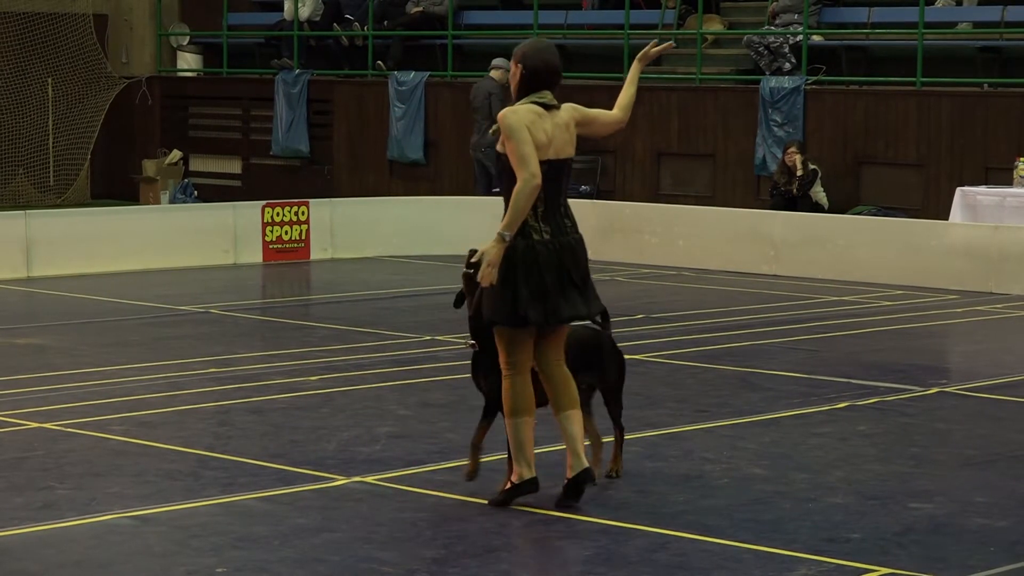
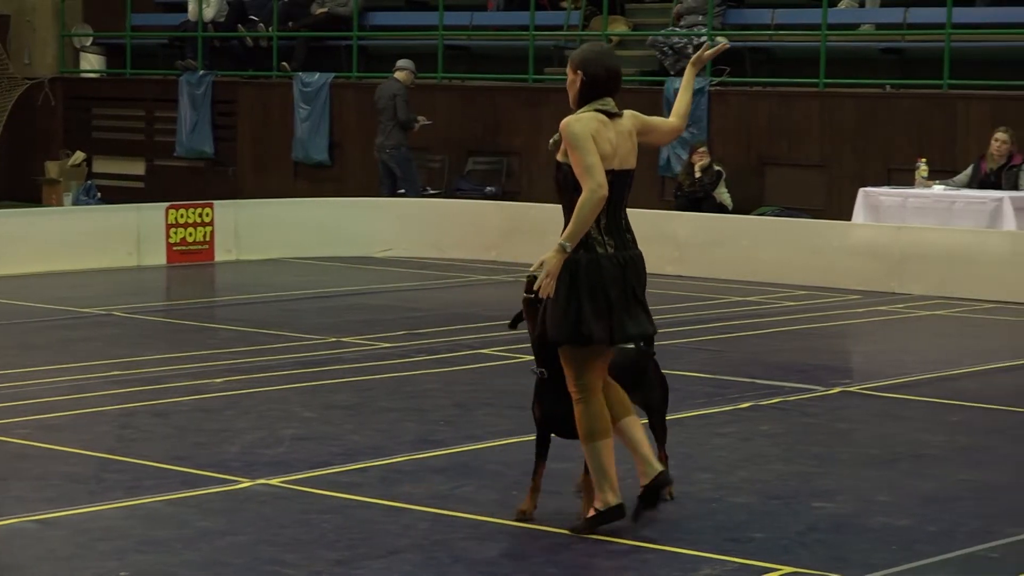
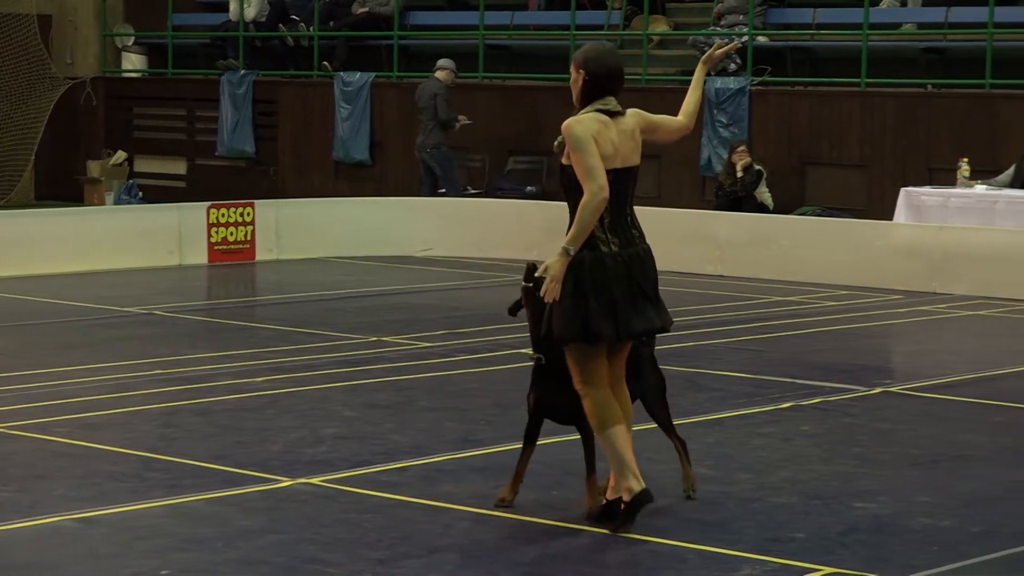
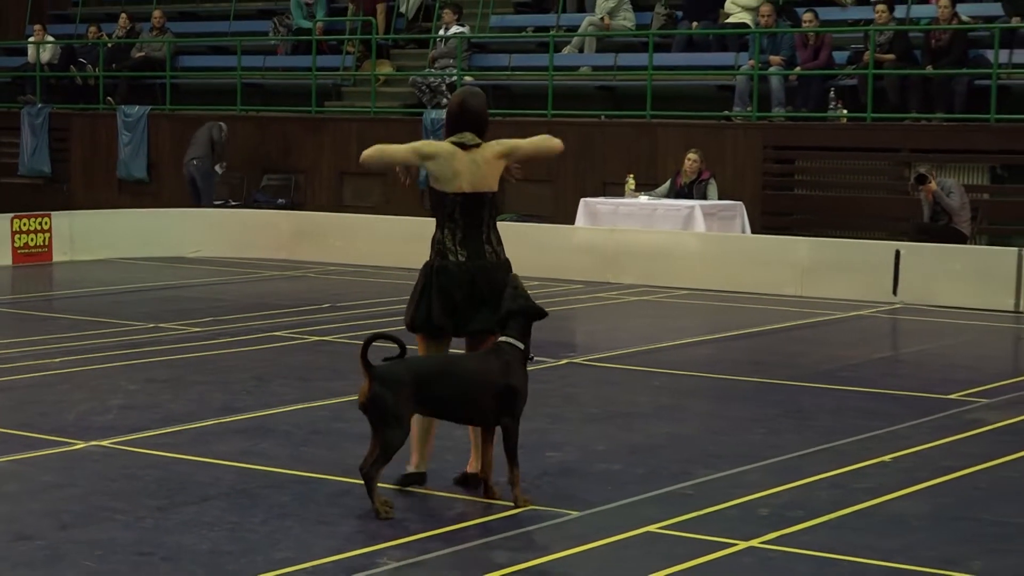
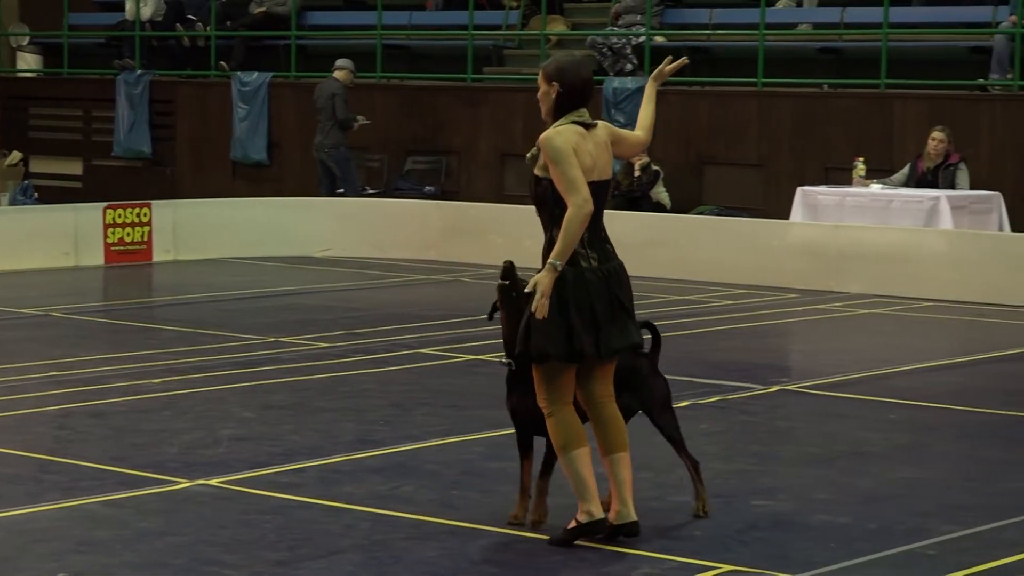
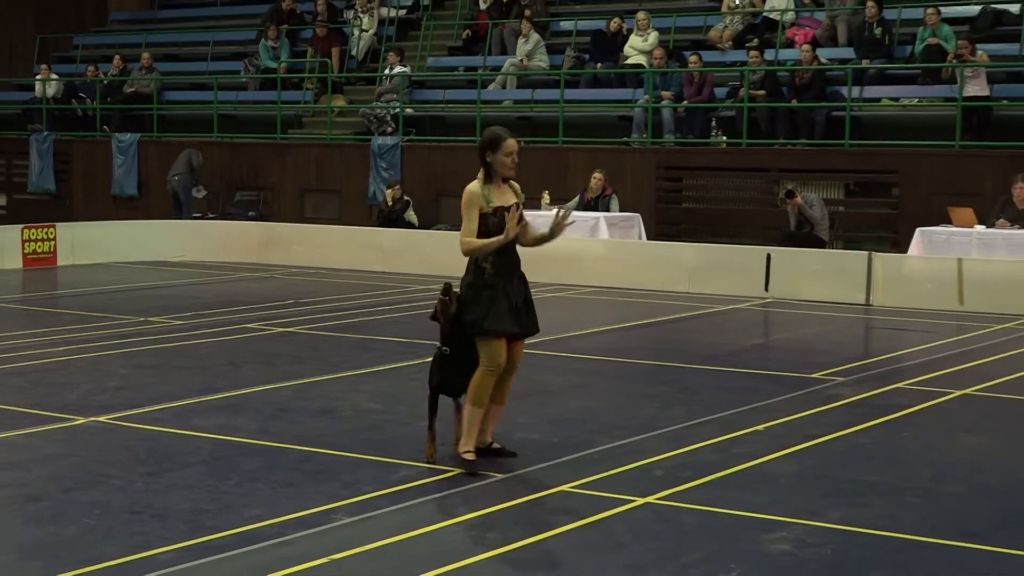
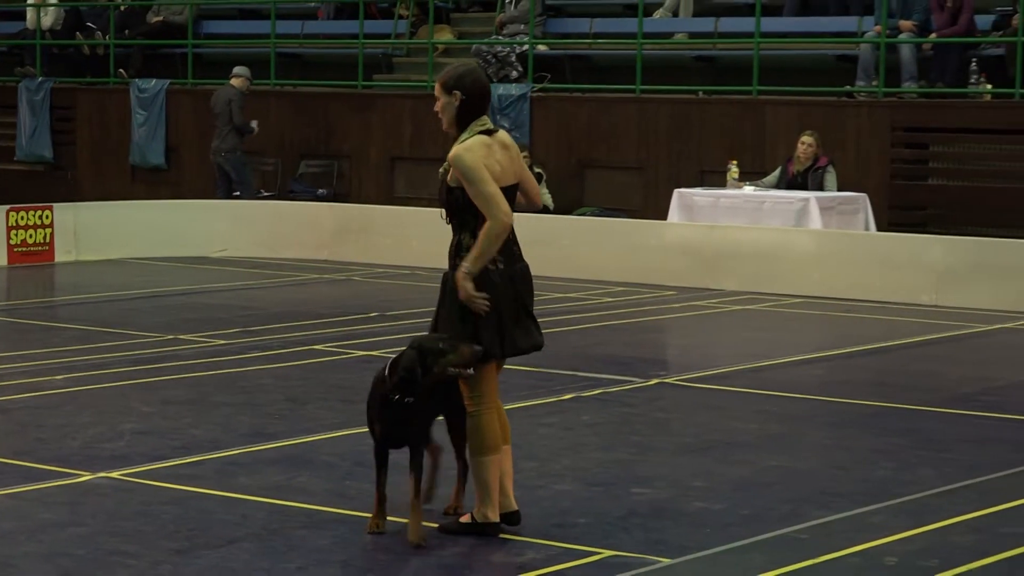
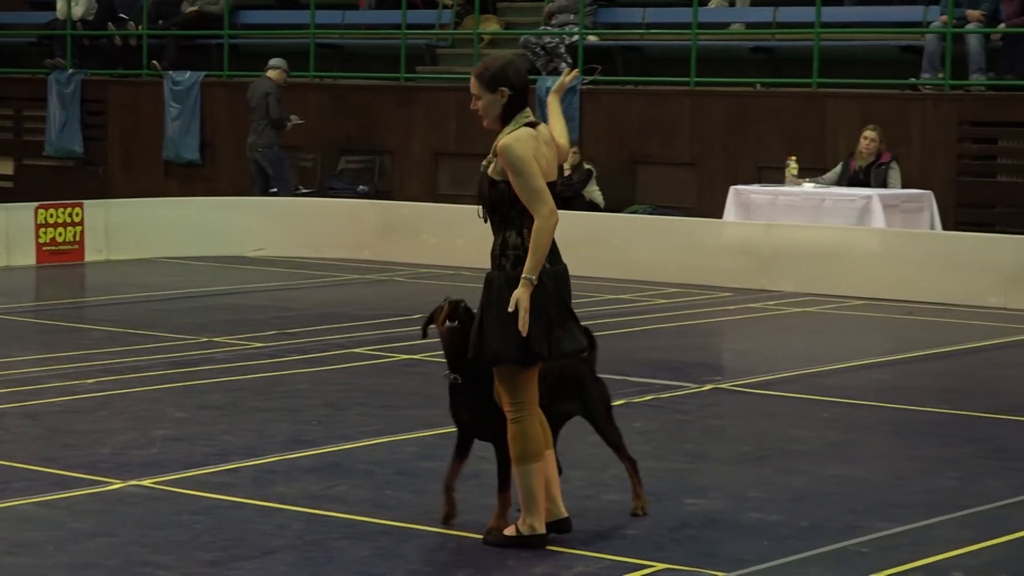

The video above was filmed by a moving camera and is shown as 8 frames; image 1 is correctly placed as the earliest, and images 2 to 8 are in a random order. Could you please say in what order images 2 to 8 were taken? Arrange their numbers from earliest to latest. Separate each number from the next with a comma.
3, 2, 5, 8, 7, 4, 6
